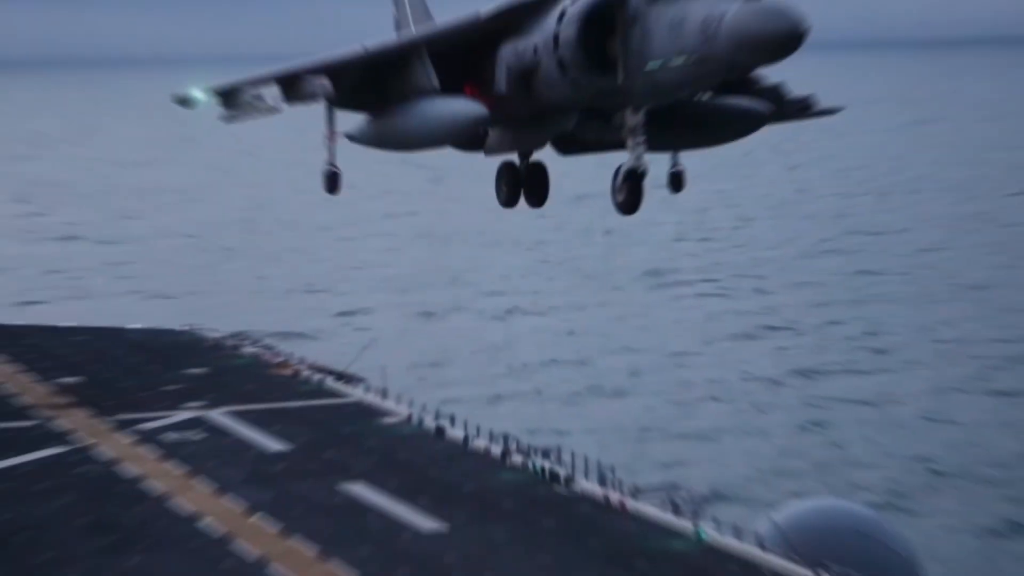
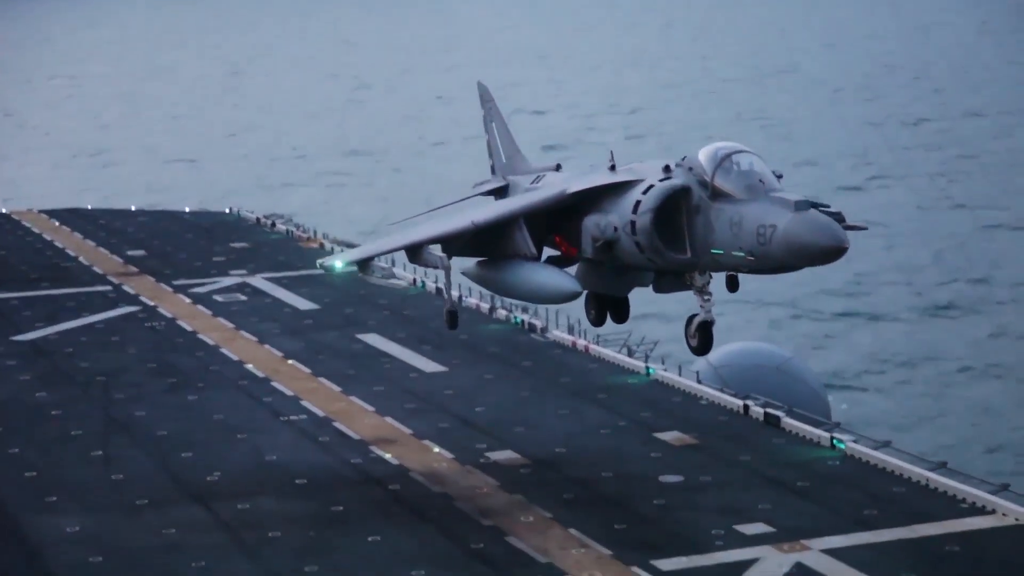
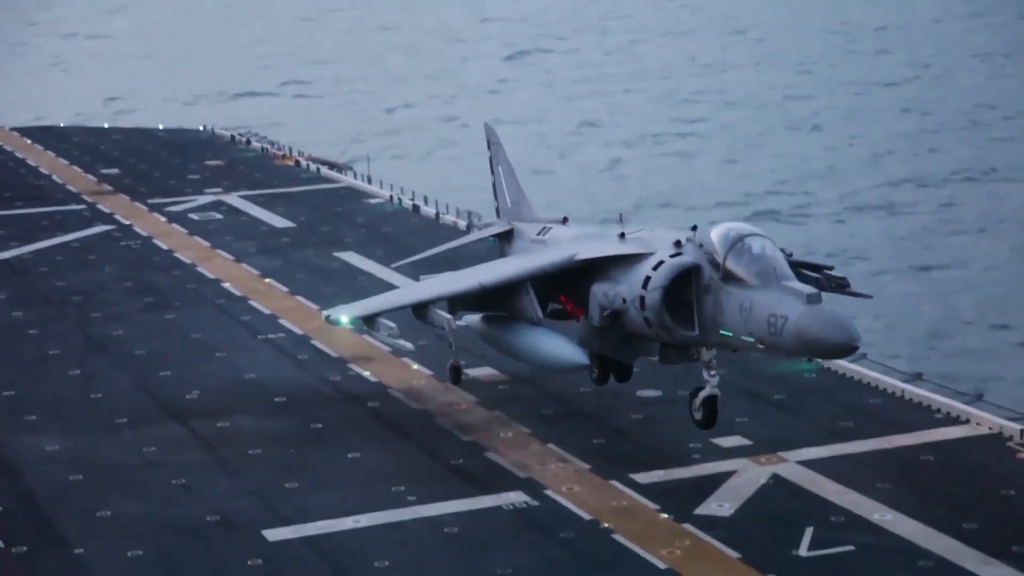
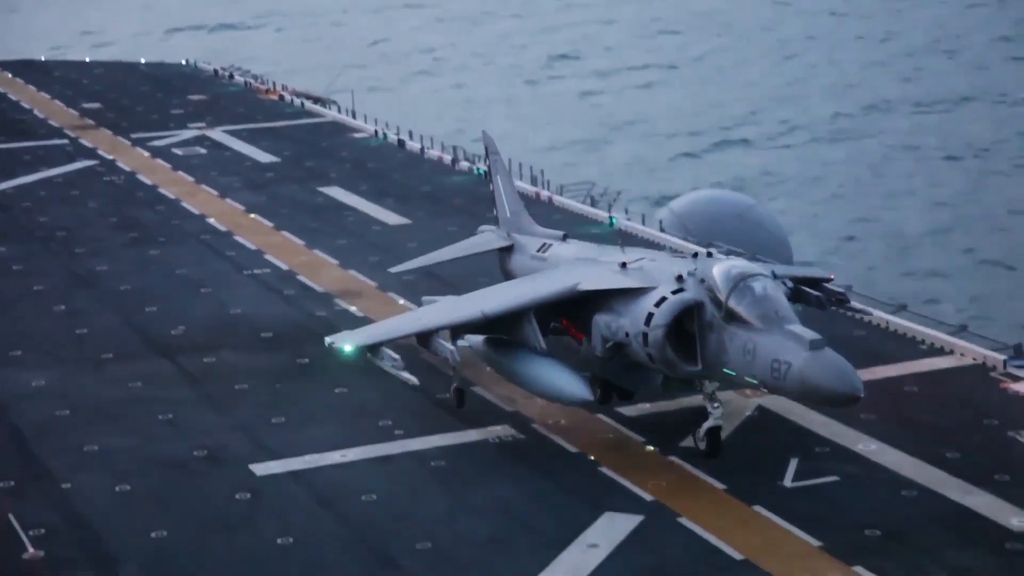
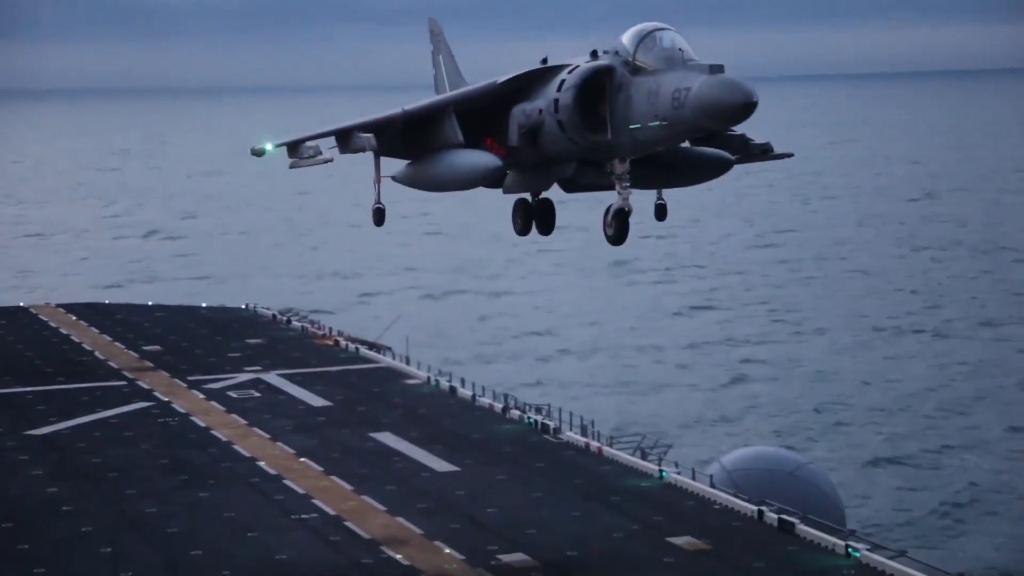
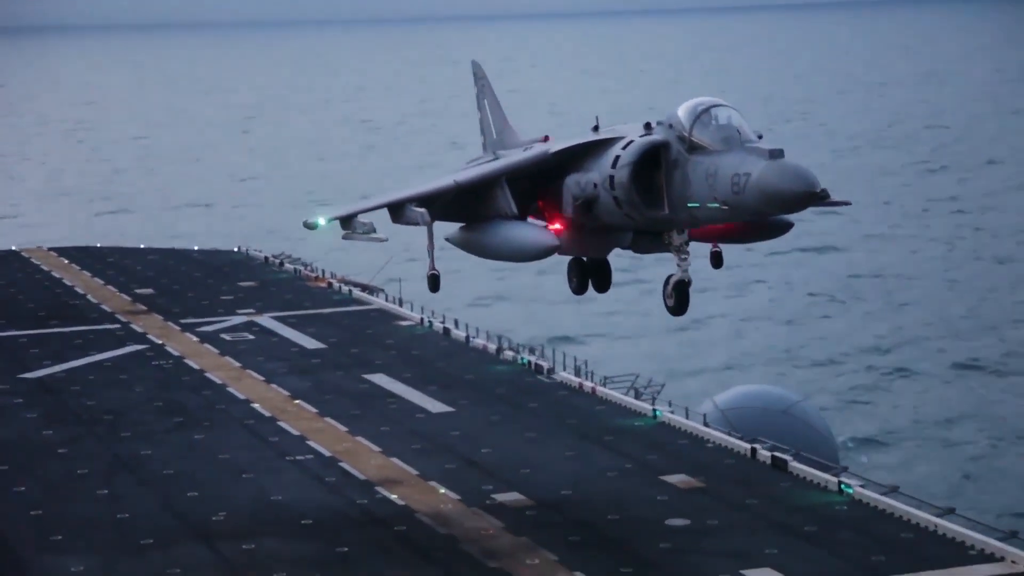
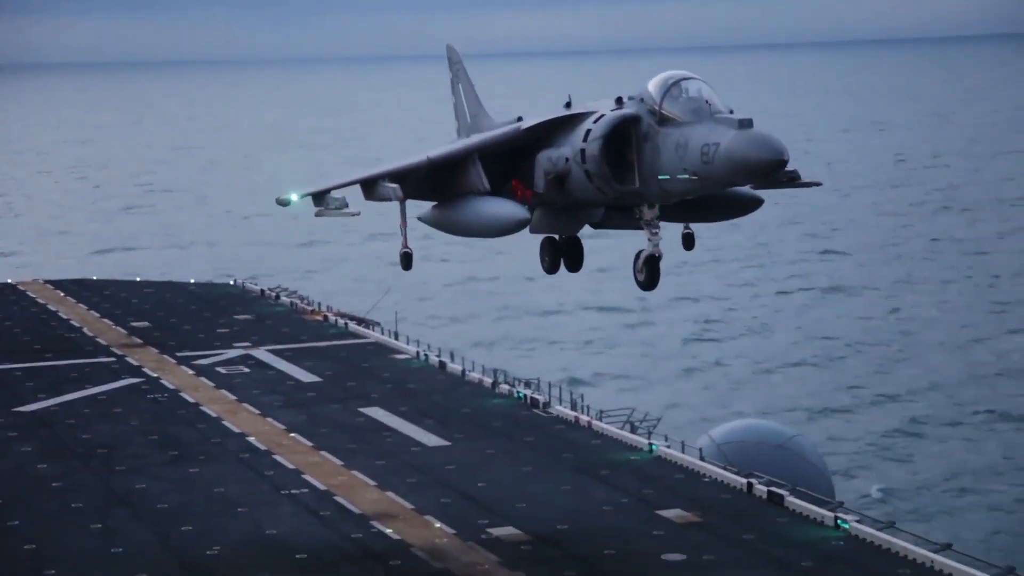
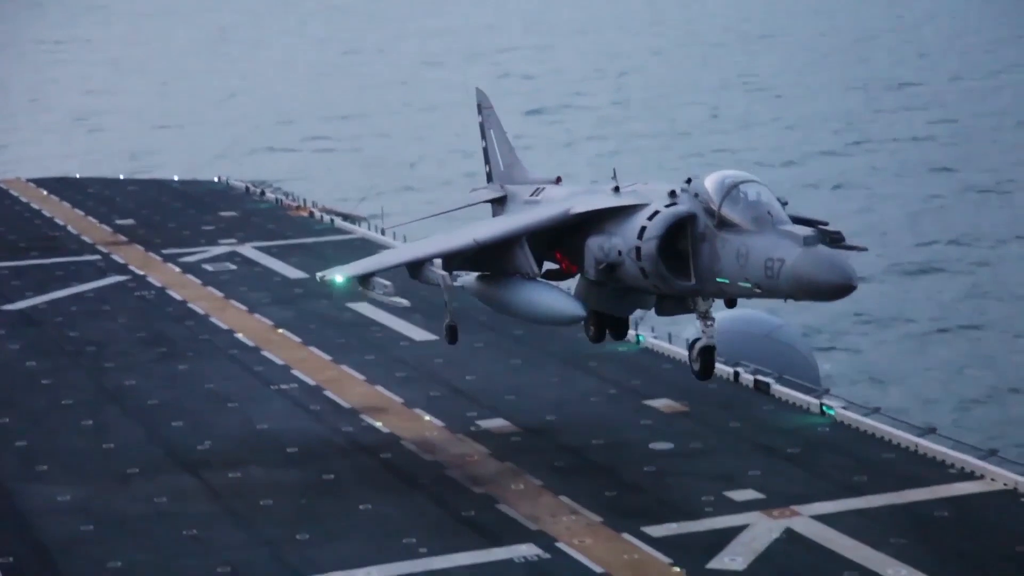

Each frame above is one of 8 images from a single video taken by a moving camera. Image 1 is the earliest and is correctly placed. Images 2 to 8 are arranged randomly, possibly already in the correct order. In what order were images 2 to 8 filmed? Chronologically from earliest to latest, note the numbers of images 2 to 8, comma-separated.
5, 7, 6, 2, 8, 3, 4
